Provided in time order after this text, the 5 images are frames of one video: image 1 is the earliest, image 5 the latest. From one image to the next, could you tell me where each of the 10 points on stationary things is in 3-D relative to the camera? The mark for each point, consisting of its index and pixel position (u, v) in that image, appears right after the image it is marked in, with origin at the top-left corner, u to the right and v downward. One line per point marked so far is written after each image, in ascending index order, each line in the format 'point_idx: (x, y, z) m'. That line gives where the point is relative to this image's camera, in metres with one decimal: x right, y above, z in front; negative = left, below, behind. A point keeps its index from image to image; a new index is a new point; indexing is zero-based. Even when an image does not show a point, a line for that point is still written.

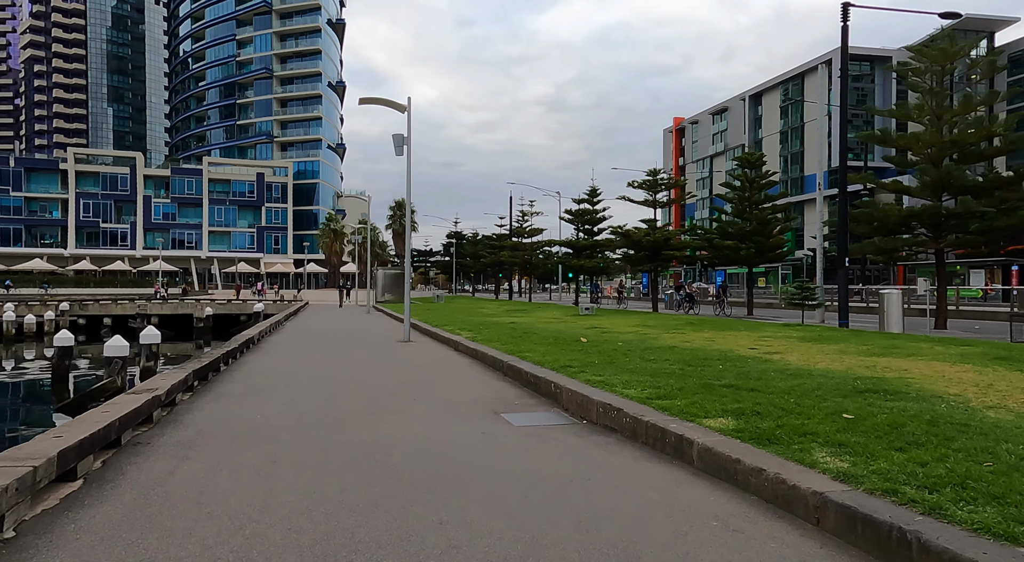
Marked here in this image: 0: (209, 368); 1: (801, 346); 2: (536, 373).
0: (-4.6, -1.3, +10.0) m
1: (+5.3, -1.2, +12.2) m
2: (+0.3, -1.3, +9.6) m
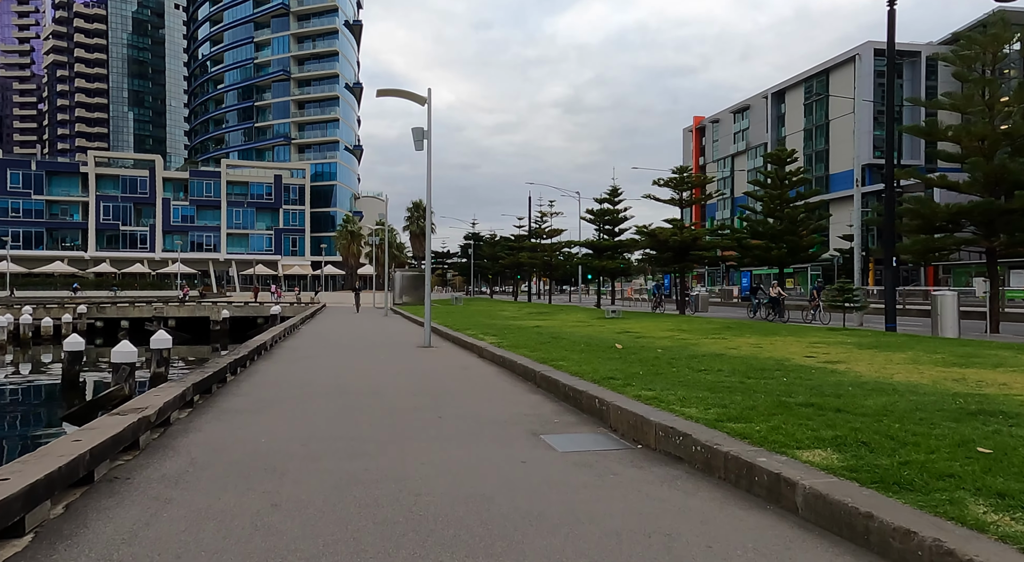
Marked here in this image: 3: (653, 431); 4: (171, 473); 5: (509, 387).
0: (-4.1, -1.3, +9.1) m
1: (+5.8, -1.2, +11.0) m
2: (+0.8, -1.3, +8.5) m
3: (+1.3, -1.4, +6.2) m
4: (-2.6, -1.4, +5.0) m
5: (0.0, -1.6, +10.1) m
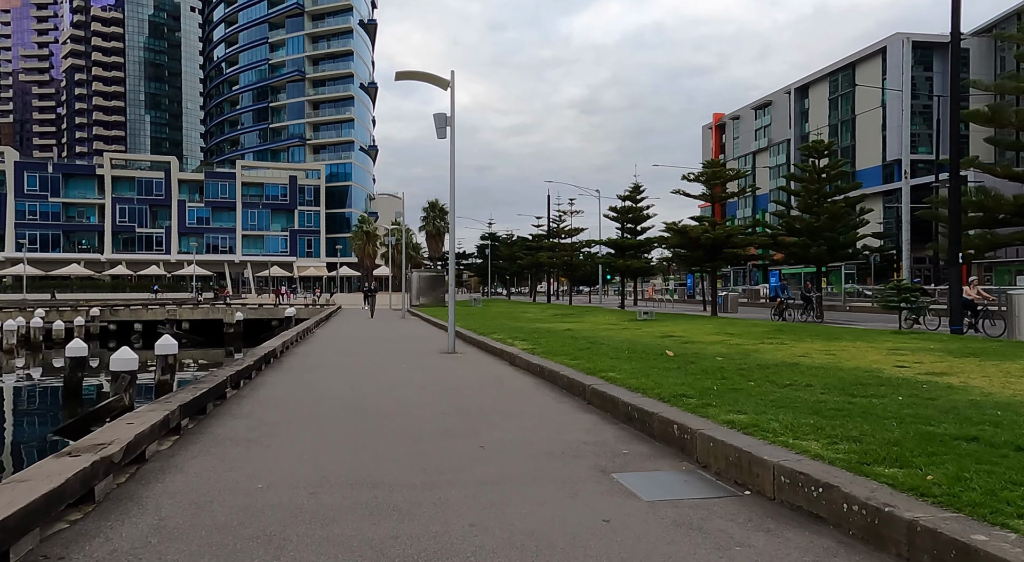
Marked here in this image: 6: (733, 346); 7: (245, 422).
0: (-3.5, -1.3, +7.7) m
1: (+6.5, -1.2, +9.4) m
2: (+1.4, -1.3, +7.0) m
3: (+1.8, -1.4, +4.7) m
4: (-2.1, -1.4, +3.6) m
5: (+0.5, -1.6, +8.6) m
6: (+4.4, -1.3, +13.2) m
7: (-2.9, -1.5, +7.2) m
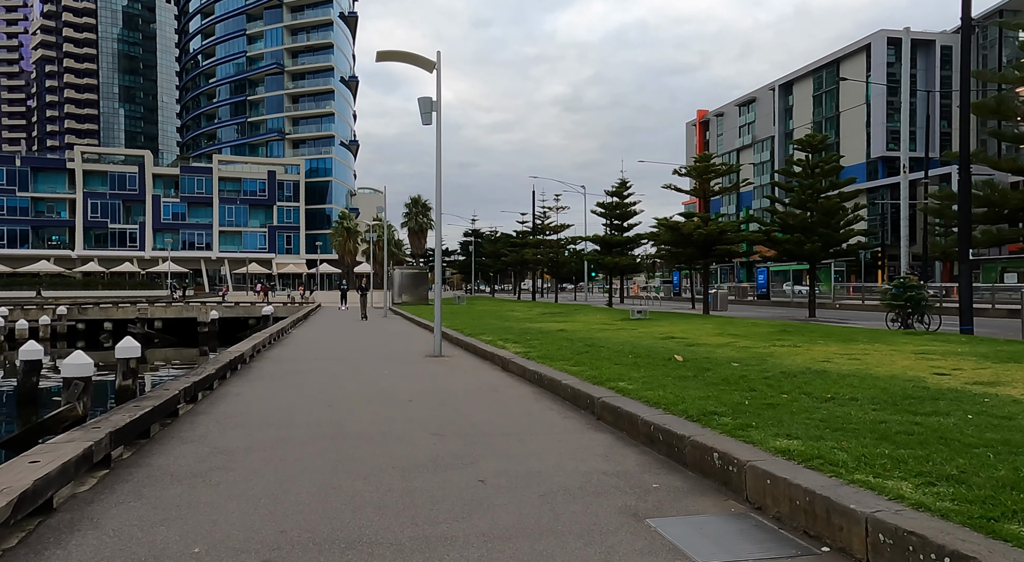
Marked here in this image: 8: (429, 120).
0: (-3.5, -1.3, +6.5) m
1: (+6.4, -1.1, +8.5) m
2: (+1.4, -1.3, +6.0) m
3: (+1.9, -1.4, +3.7) m
4: (-2.0, -1.4, +2.4) m
5: (+0.5, -1.6, +7.5) m
6: (+4.2, -1.3, +12.2) m
7: (-2.8, -1.5, +6.0) m
8: (-1.8, +3.4, +14.1) m
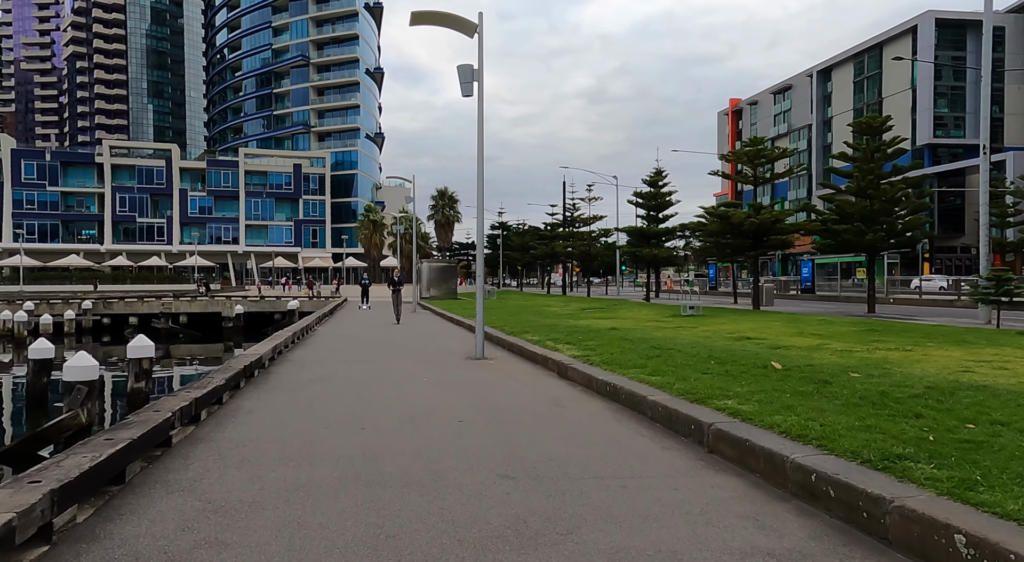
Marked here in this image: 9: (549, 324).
0: (-2.8, -1.3, +4.9) m
1: (+7.2, -1.1, +6.5) m
2: (+2.1, -1.2, +4.2) m
3: (+2.5, -1.3, +1.8) m
4: (-1.4, -1.4, +0.7) m
5: (+1.3, -1.5, +5.8) m
6: (+5.1, -1.1, +10.3) m
7: (-2.1, -1.4, +4.3) m
8: (-0.8, +3.6, +12.4) m
9: (+1.0, -1.2, +18.3) m
